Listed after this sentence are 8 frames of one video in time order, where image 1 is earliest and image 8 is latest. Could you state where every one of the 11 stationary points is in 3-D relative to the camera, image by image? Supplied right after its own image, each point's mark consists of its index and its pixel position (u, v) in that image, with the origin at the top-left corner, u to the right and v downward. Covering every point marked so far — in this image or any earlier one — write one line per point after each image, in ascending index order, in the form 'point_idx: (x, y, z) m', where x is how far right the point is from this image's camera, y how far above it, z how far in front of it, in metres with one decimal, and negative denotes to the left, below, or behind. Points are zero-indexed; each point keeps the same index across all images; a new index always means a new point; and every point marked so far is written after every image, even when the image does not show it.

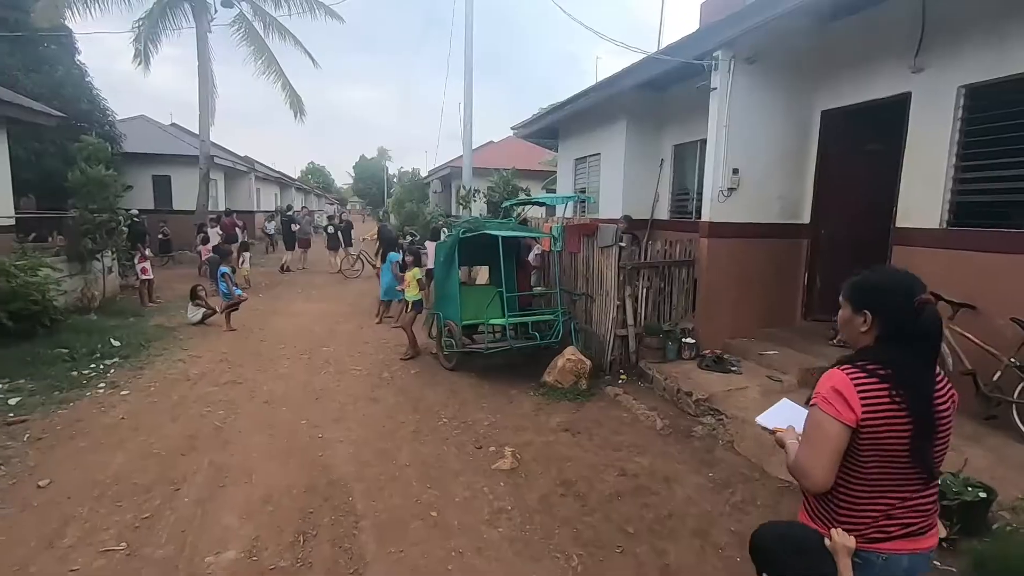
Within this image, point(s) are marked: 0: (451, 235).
0: (-0.8, +0.7, +7.4) m
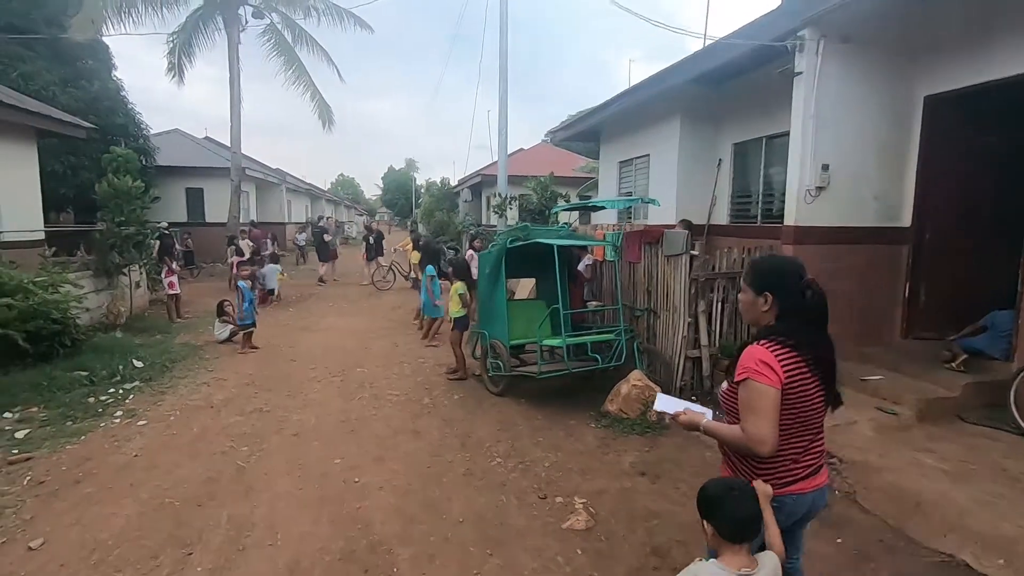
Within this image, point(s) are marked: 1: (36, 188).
0: (-0.2, +0.5, +6.6) m
1: (-9.9, +2.1, +11.2) m
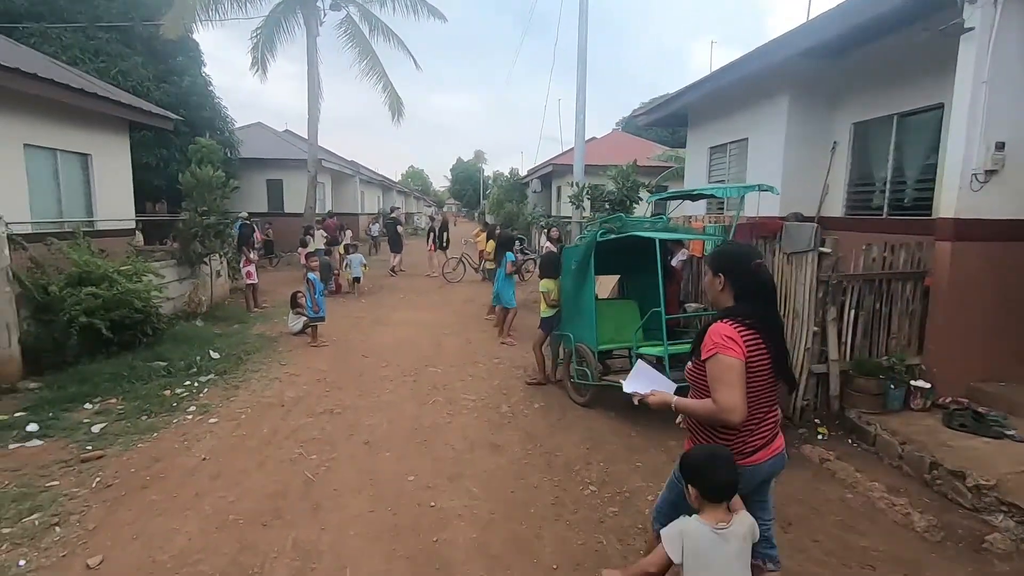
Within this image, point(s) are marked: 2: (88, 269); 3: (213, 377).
0: (+0.8, +0.5, +5.9) m
1: (-8.3, +2.4, +11.6) m
2: (-5.4, +0.2, +6.9) m
3: (-3.8, -1.1, +6.8) m
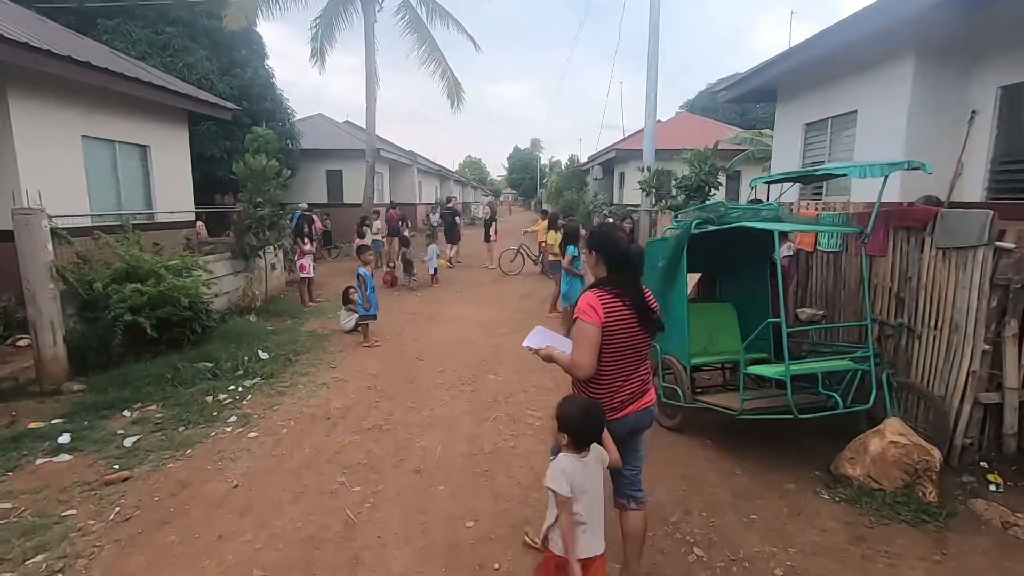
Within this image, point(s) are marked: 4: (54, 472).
0: (+1.5, +0.5, +4.9) m
1: (-6.9, +2.5, +11.5) m
2: (-4.6, +0.3, +6.5) m
3: (-3.0, -1.1, +6.3) m
4: (-3.6, -1.4, +4.2) m
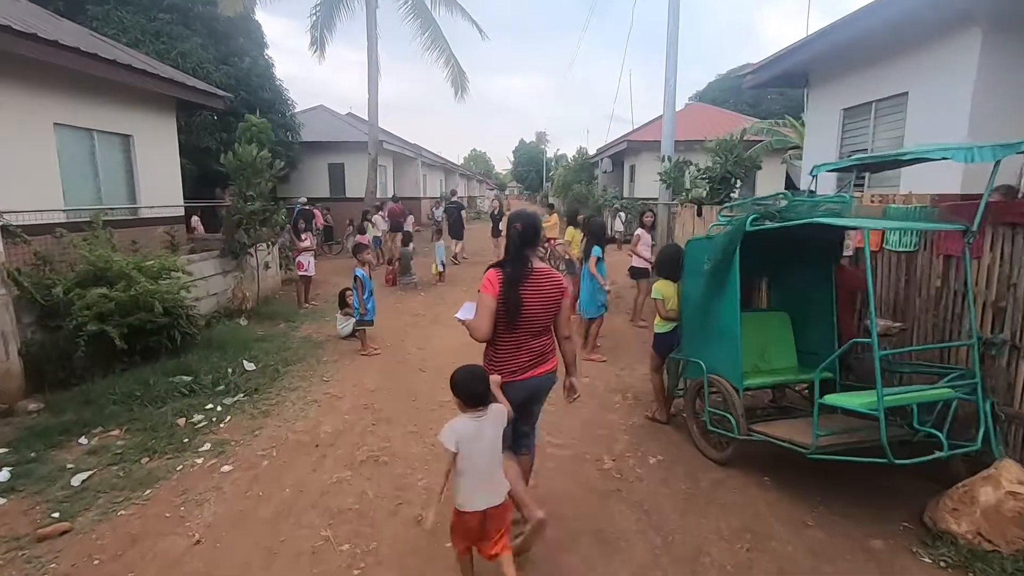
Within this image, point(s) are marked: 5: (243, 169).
0: (+1.7, +0.5, +4.2) m
1: (-6.7, +2.5, +10.8) m
2: (-4.4, +0.2, +5.8) m
3: (-2.8, -1.1, +5.6) m
4: (-3.4, -1.5, +3.4) m
5: (-4.5, +2.0, +9.1) m
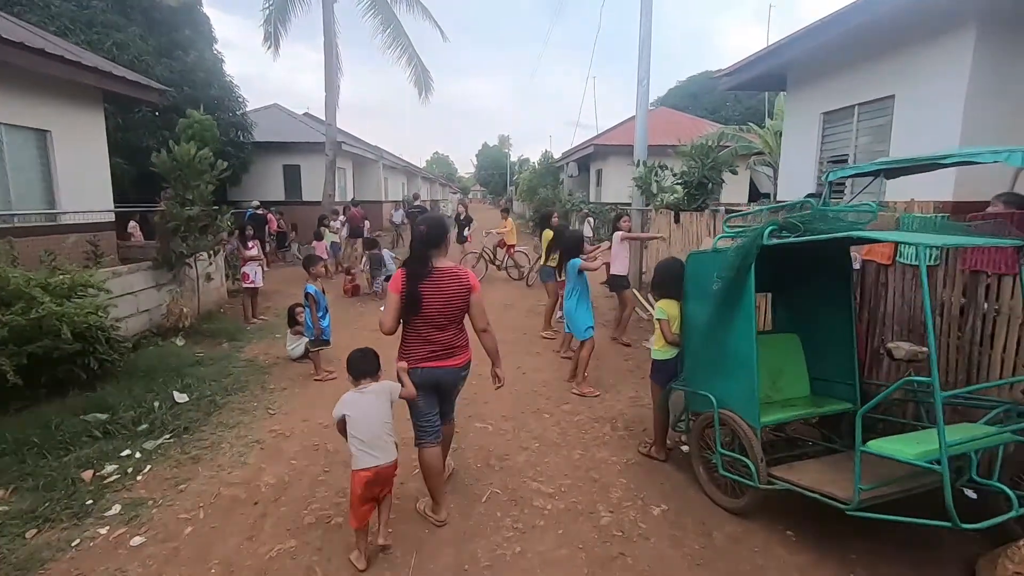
0: (+1.5, +0.3, +3.6) m
1: (-7.3, +2.3, +9.6) m
2: (-4.7, 0.0, +4.8) m
3: (-3.0, -1.3, +4.7) m
4: (-3.5, -1.7, +2.5) m
5: (-5.0, +1.8, +8.1) m
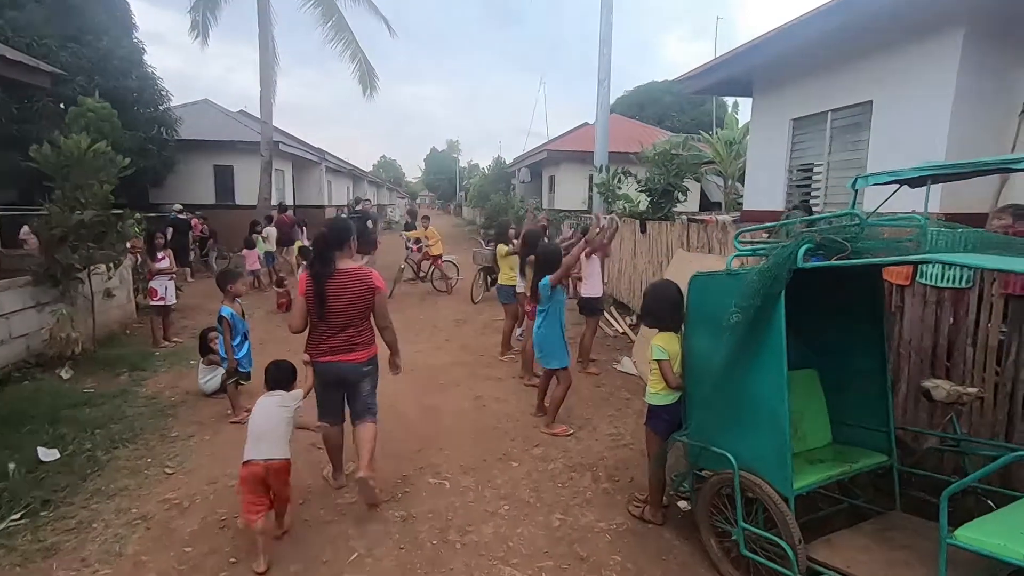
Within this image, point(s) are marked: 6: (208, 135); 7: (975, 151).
0: (+1.4, +0.2, +2.9) m
1: (-8.0, +2.0, +8.1) m
2: (-4.9, -0.2, +3.5) m
3: (-3.3, -1.5, +3.6) m
4: (-3.5, -1.9, +1.3) m
5: (-5.6, +1.5, +6.8) m
6: (-10.6, +5.4, +18.8) m
7: (+5.2, +1.5, +6.0) m
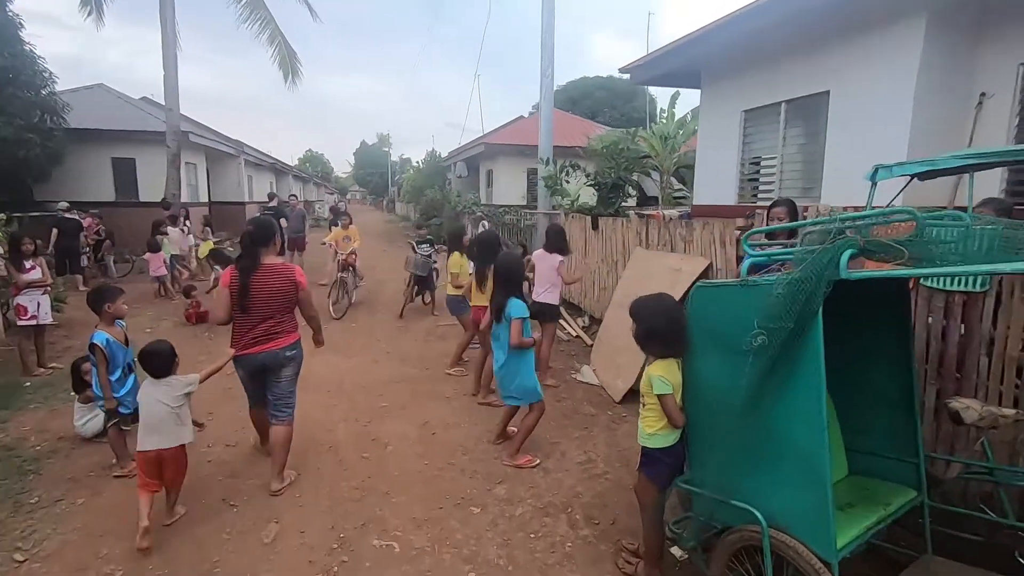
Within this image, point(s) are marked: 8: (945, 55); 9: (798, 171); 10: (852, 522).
0: (+1.2, +0.1, +2.3) m
1: (-8.8, +1.7, +6.4) m
2: (-5.1, -0.4, +2.2) m
3: (-3.4, -1.7, +2.5) m
4: (-3.4, -2.1, +0.2) m
5: (-6.2, +1.3, +5.4) m
6: (-12.7, +5.2, +16.7) m
7: (+4.6, +1.6, +5.8) m
8: (+4.6, +2.5, +5.7) m
9: (+3.9, +1.6, +7.3) m
10: (+1.6, -1.1, +2.5) m
